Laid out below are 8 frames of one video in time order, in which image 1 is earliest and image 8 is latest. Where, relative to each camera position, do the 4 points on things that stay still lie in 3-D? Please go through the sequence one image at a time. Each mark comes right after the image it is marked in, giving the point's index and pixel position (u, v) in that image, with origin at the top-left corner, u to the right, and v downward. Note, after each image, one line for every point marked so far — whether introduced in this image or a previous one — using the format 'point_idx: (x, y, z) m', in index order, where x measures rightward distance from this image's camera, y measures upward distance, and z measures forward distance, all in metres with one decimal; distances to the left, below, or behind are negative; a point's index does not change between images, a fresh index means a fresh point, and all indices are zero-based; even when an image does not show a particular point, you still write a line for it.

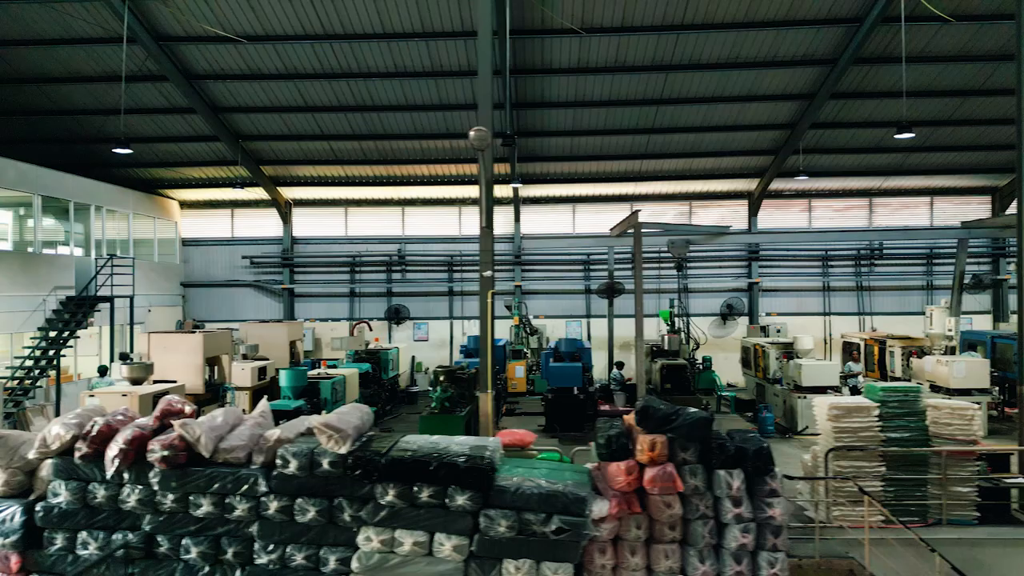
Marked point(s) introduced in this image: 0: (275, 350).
0: (-13.8, -3.6, +12.5) m
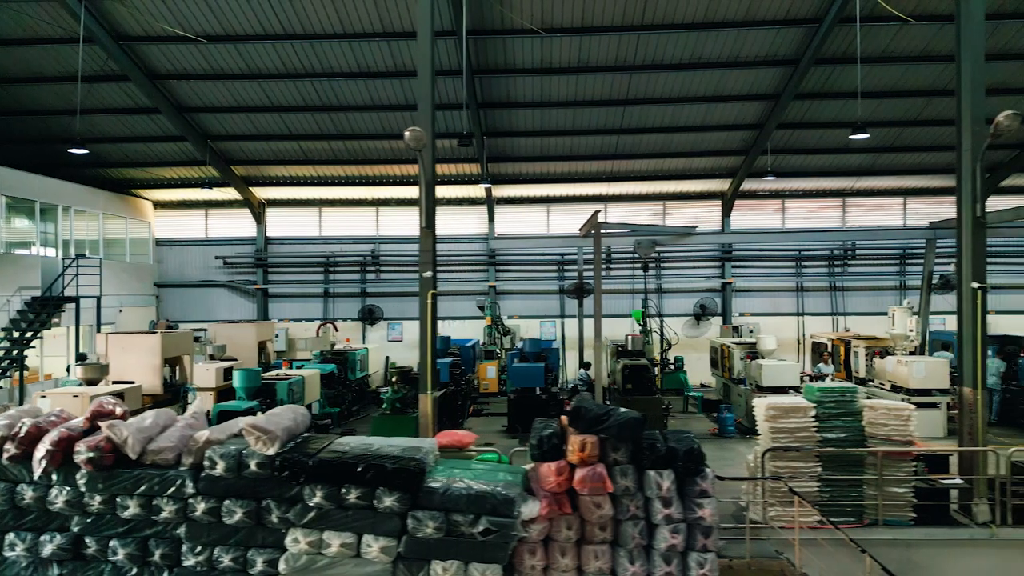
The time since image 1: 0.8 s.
0: (-15.6, -3.6, +12.5) m
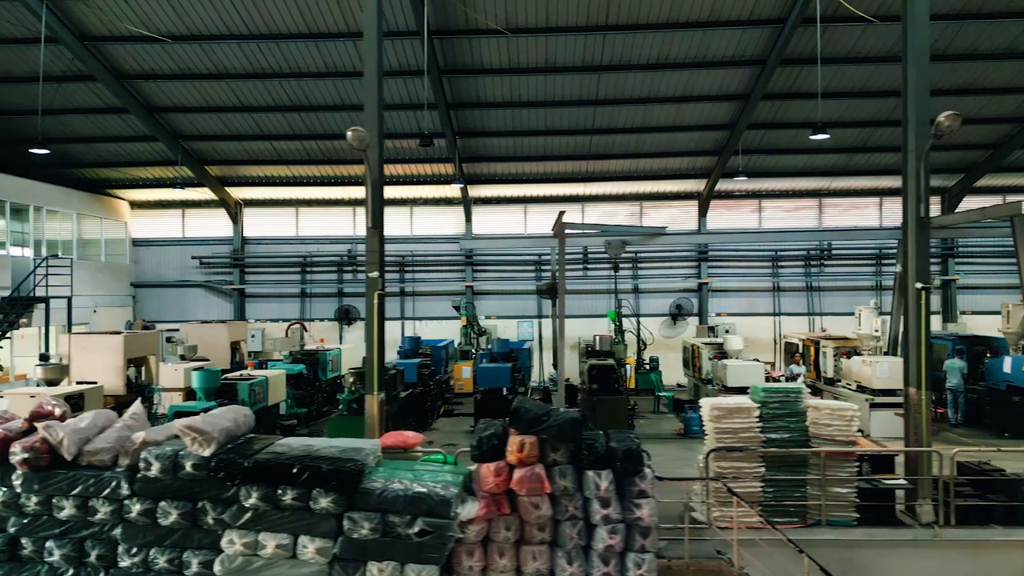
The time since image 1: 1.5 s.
0: (-17.3, -3.7, +12.5) m
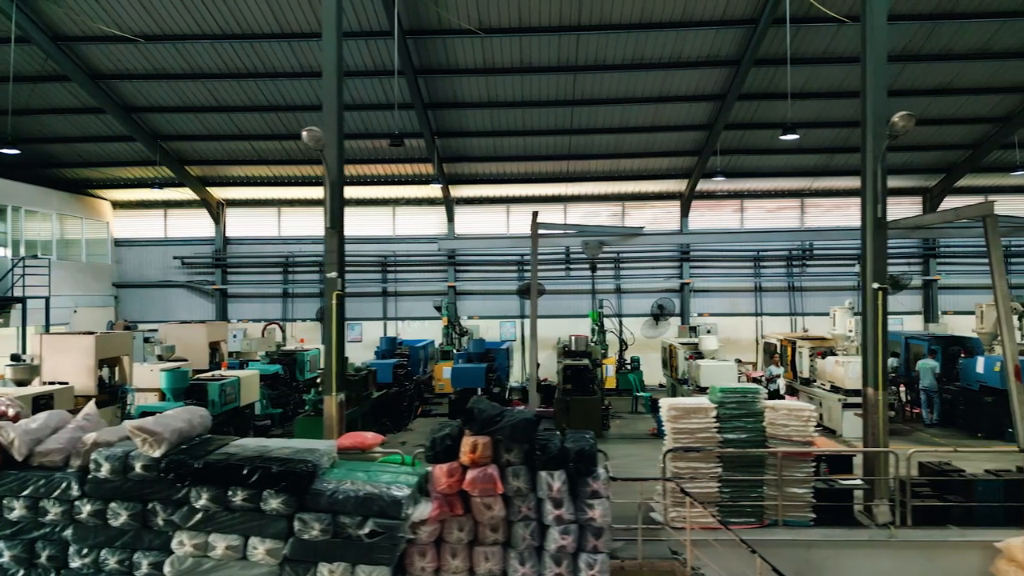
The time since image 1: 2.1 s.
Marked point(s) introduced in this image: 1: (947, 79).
0: (-18.5, -3.7, +12.4) m
1: (+22.4, +10.8, +10.9) m
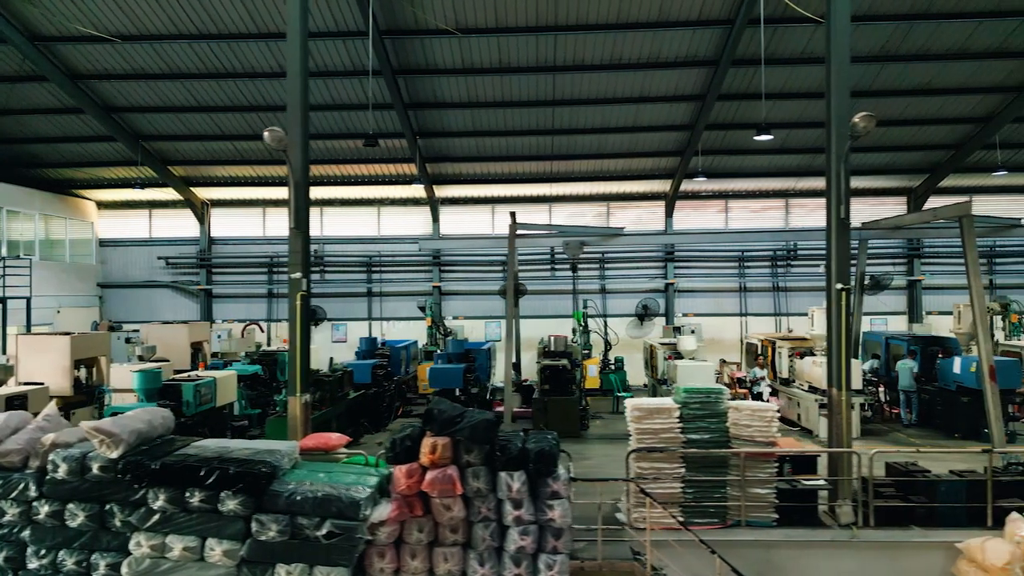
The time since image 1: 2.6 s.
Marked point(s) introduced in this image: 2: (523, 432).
0: (-19.6, -3.7, +12.4) m
1: (+21.3, +10.8, +10.9) m
2: (+0.3, -4.1, +6.0) m
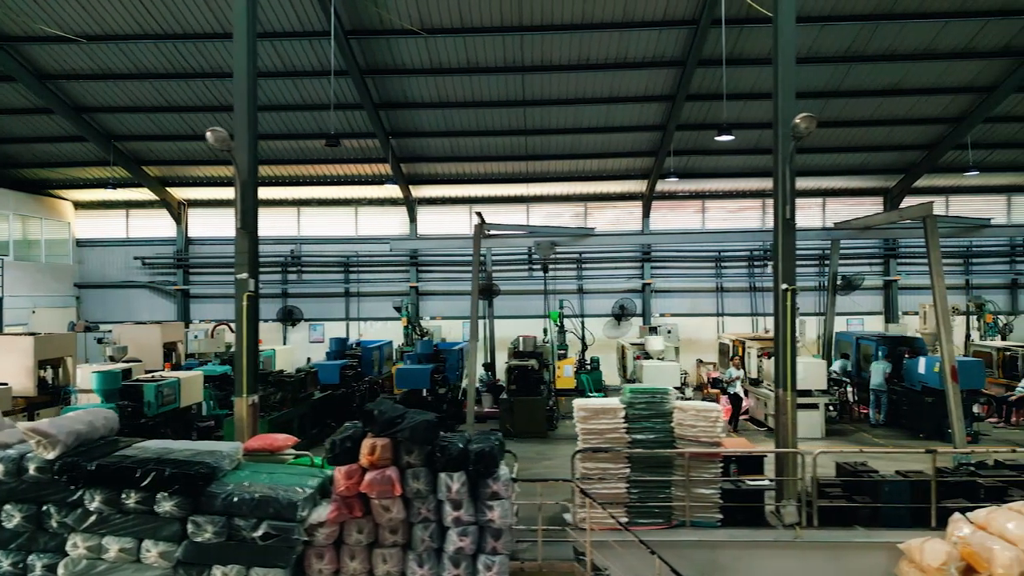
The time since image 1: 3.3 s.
0: (-21.2, -3.7, +12.4) m
1: (+19.7, +10.8, +11.0) m
2: (-1.3, -4.1, +6.0) m
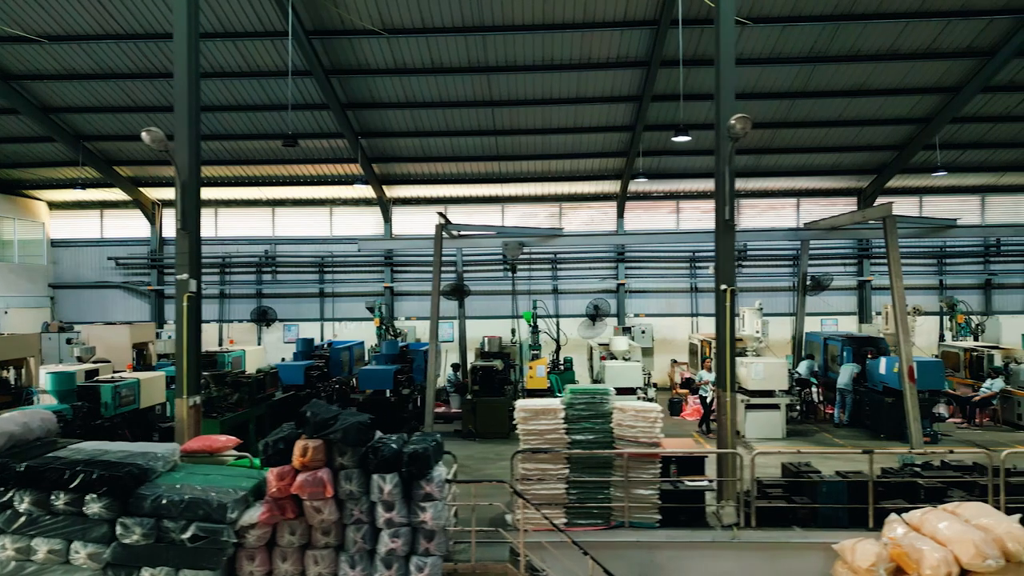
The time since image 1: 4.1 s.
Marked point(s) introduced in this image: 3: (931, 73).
0: (-23.0, -3.7, +12.4) m
1: (+17.9, +10.7, +11.0) m
2: (-3.1, -4.1, +6.0) m
3: (+21.3, +10.9, +10.8) m
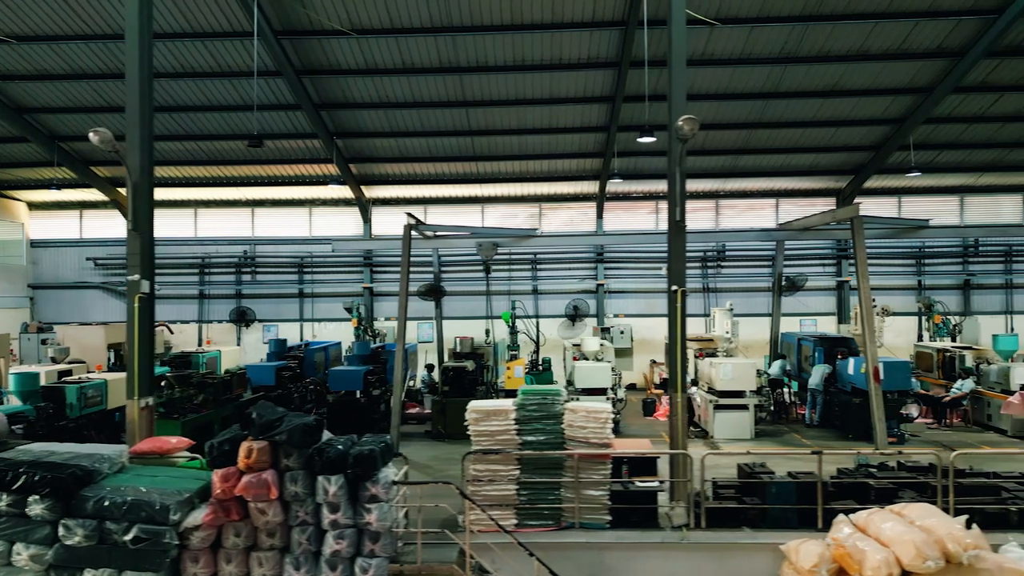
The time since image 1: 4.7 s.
0: (-24.4, -3.8, +12.4) m
1: (+16.5, +10.7, +11.0) m
2: (-4.5, -4.1, +6.0) m
3: (+19.8, +10.9, +10.8) m
